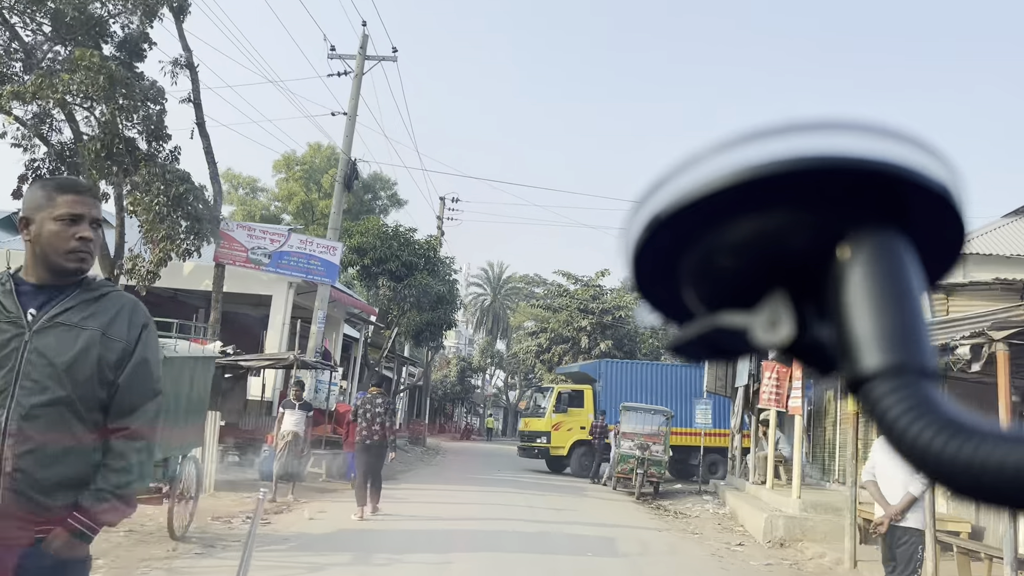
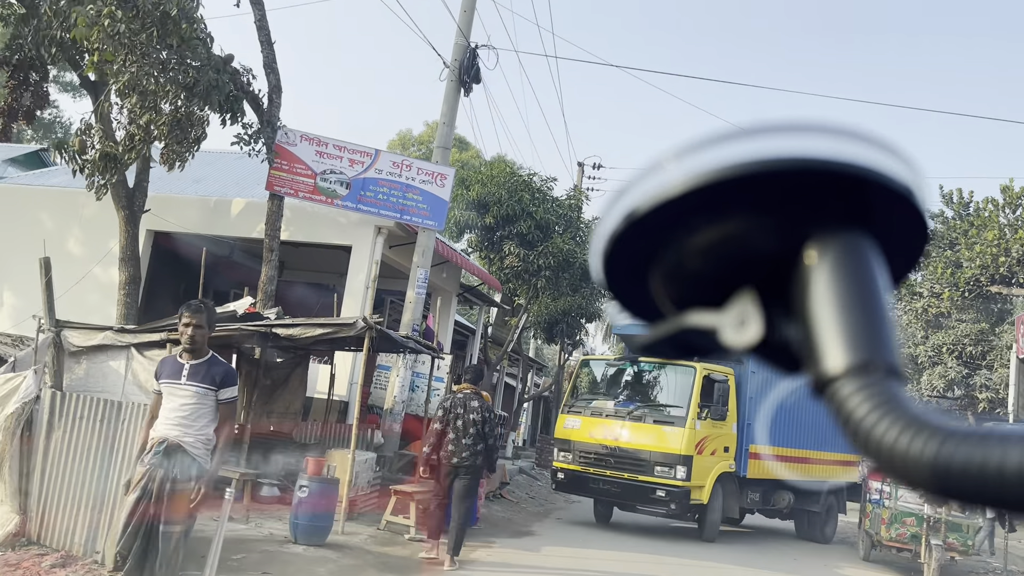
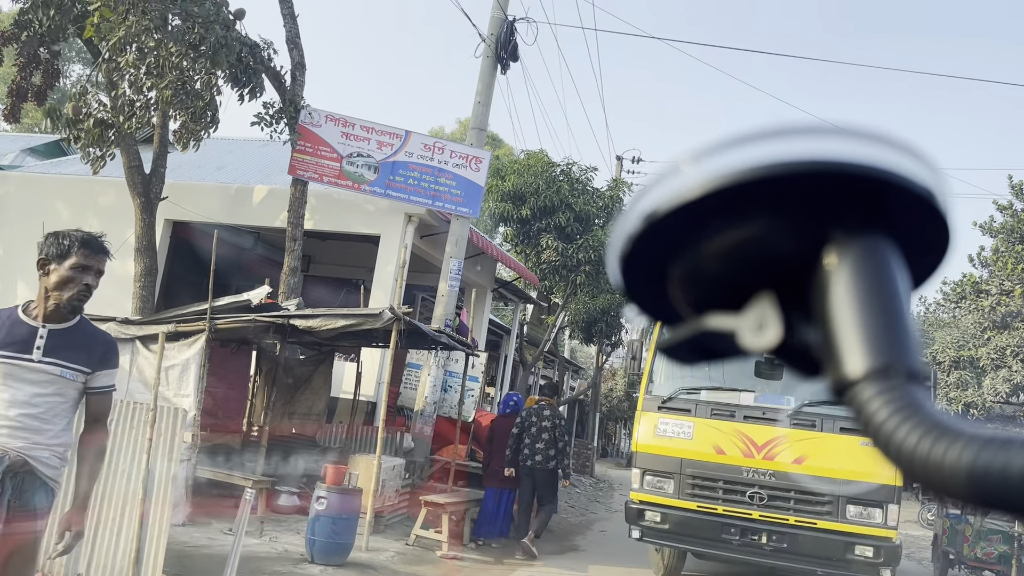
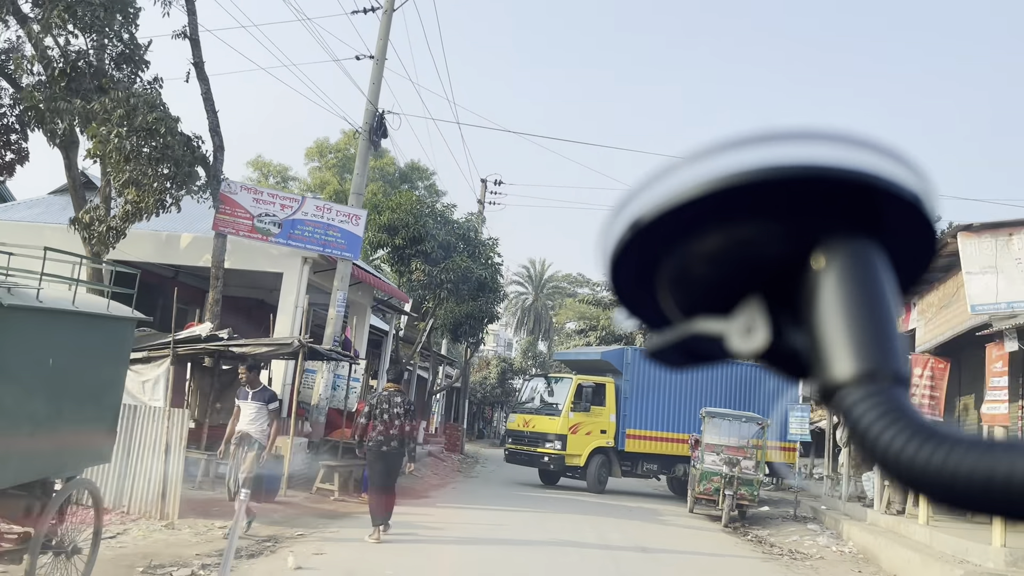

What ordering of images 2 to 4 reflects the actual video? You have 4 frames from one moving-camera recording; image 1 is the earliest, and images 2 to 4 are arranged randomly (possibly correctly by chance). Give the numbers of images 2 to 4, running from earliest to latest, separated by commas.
4, 2, 3
